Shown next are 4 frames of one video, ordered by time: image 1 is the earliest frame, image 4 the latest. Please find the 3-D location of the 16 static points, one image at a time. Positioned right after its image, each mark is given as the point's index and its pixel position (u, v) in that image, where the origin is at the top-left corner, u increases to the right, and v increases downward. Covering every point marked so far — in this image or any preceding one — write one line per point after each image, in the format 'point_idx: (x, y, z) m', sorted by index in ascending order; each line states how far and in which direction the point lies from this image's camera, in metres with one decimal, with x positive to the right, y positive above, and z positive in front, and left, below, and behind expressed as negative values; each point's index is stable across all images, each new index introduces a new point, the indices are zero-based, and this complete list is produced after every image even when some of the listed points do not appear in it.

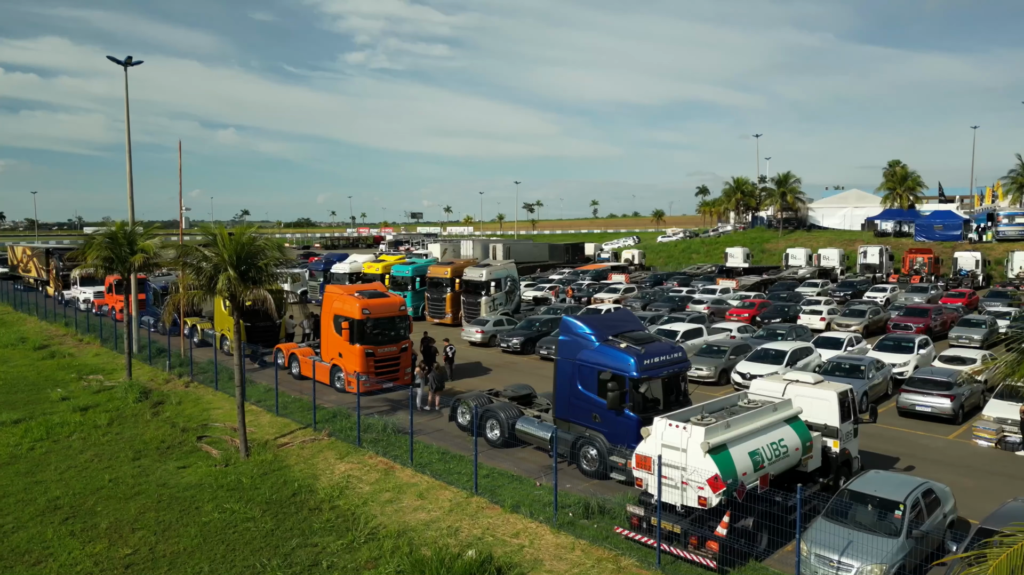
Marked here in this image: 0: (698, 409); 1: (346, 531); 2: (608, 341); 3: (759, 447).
0: (+2.4, -1.6, +9.9) m
1: (-2.3, -3.4, +10.7) m
2: (+1.5, -0.9, +12.1) m
3: (+3.1, -2.0, +9.4) m
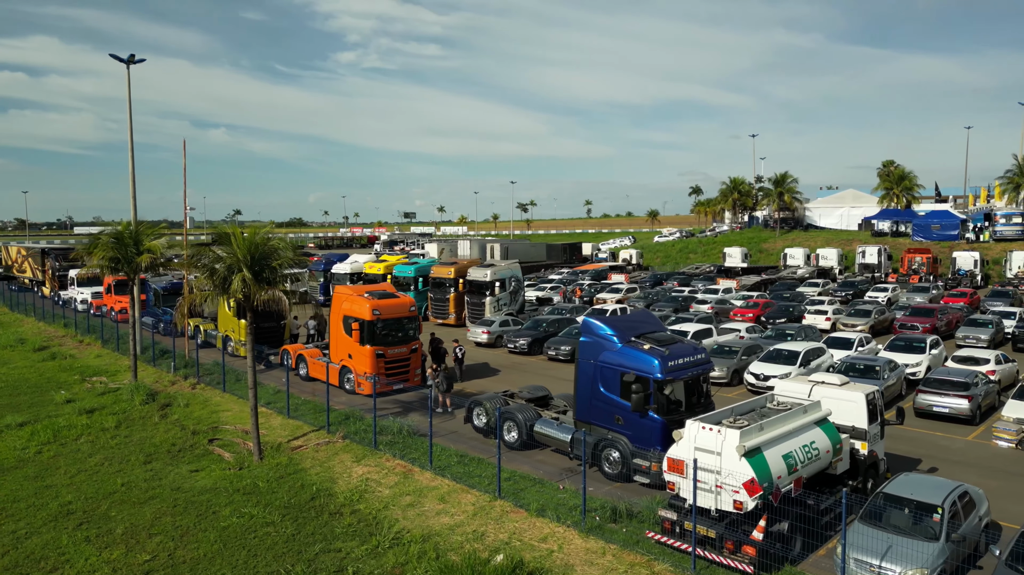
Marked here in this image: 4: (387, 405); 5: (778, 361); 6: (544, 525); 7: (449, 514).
0: (+2.8, -1.6, +9.8) m
1: (-2.0, -3.5, +10.5) m
2: (+1.9, -0.9, +12.0) m
3: (+3.4, -2.0, +9.3) m
4: (-2.8, -2.7, +17.3) m
5: (+6.4, -1.8, +18.2) m
6: (+0.4, -3.2, +10.3) m
7: (-0.9, -3.3, +11.0) m
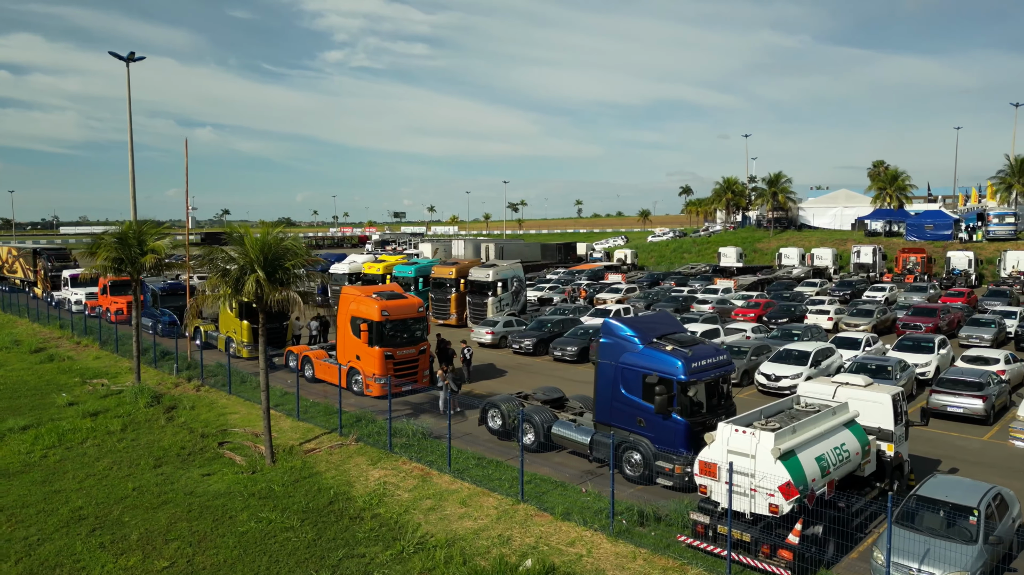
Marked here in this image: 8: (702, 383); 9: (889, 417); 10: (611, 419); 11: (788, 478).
0: (+3.2, -1.6, +9.7) m
1: (-1.6, -3.5, +10.4) m
2: (+2.2, -0.9, +11.9) m
3: (+3.8, -2.0, +9.2) m
4: (-2.6, -2.7, +17.2) m
5: (+6.7, -1.8, +18.2) m
6: (+0.8, -3.2, +10.1) m
7: (-0.6, -3.3, +10.8) m
8: (+2.9, -1.4, +11.5) m
9: (+5.3, -1.8, +10.7) m
10: (+1.6, -2.1, +12.3) m
11: (+3.1, -2.1, +8.4) m
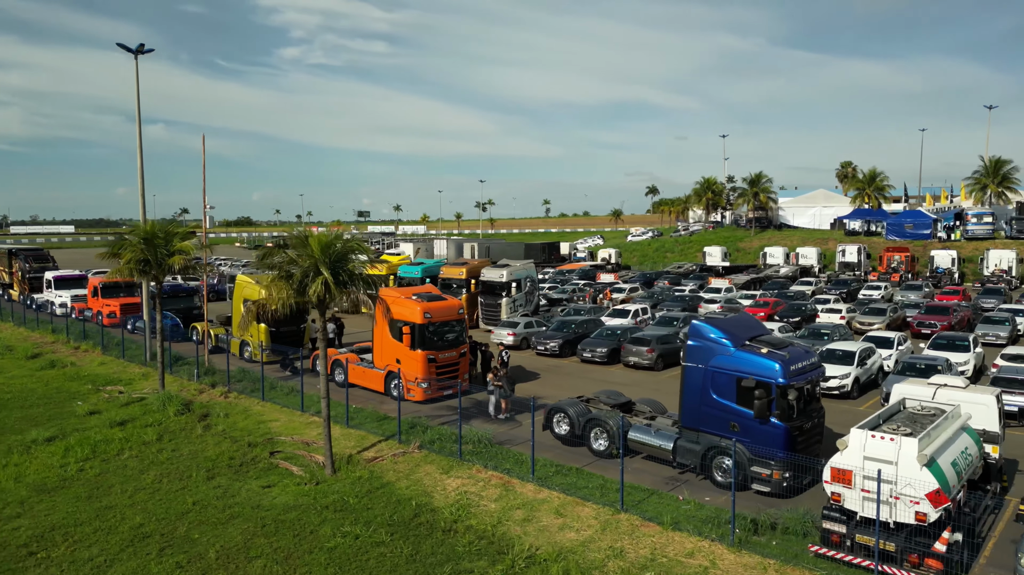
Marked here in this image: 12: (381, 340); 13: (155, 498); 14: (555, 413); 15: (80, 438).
0: (+4.6, -1.6, +9.5) m
1: (-0.2, -3.5, +9.9) m
2: (+3.6, -0.9, +11.6) m
3: (+5.3, -2.0, +9.0) m
4: (-1.5, -2.7, +16.7) m
5: (+7.7, -1.8, +18.1) m
6: (+2.2, -3.3, +9.8) m
7: (+0.8, -3.3, +10.4) m
8: (+4.3, -1.5, +11.2) m
9: (+6.7, -1.8, +10.6) m
10: (+2.9, -2.2, +12.0) m
11: (+4.6, -2.1, +8.2) m
12: (-3.2, -1.3, +18.4) m
13: (-6.0, -3.5, +12.7) m
14: (+0.8, -2.3, +14.1) m
15: (-9.2, -3.2, +16.1) m
